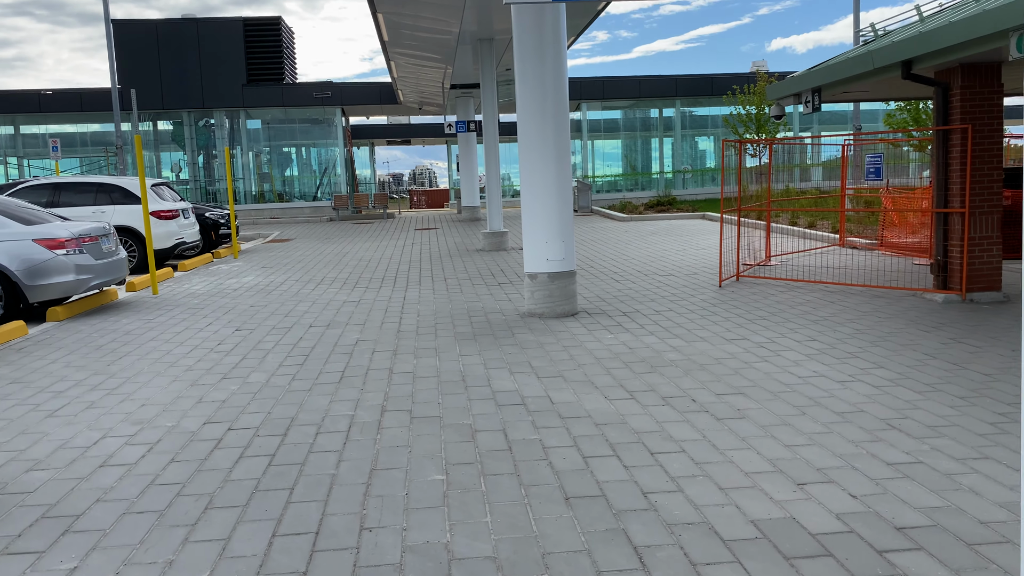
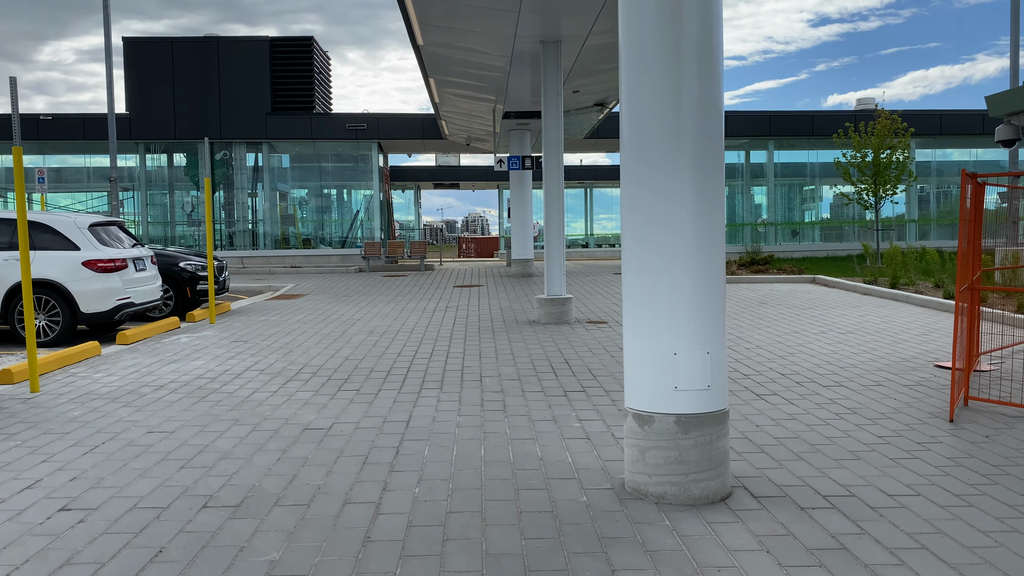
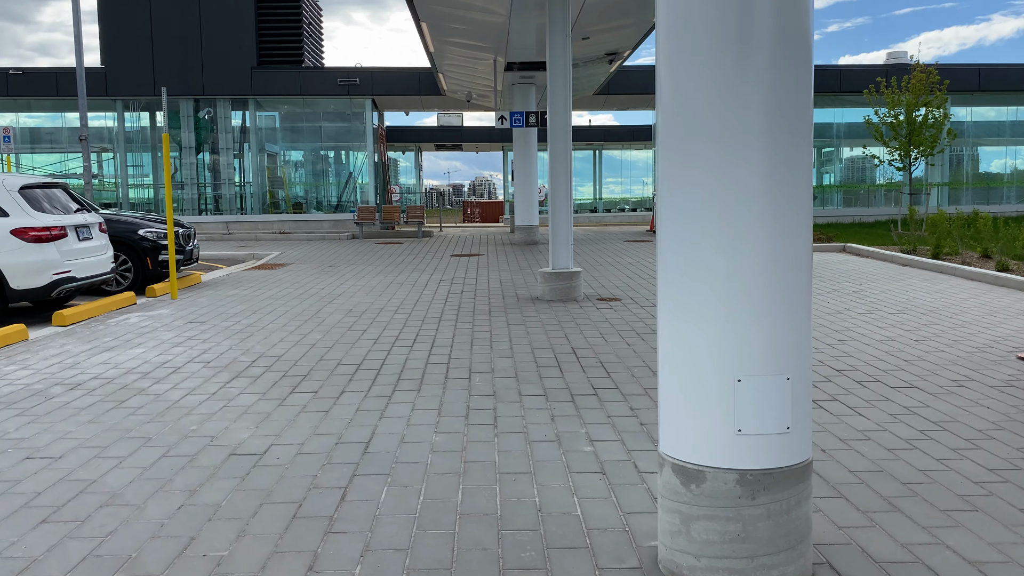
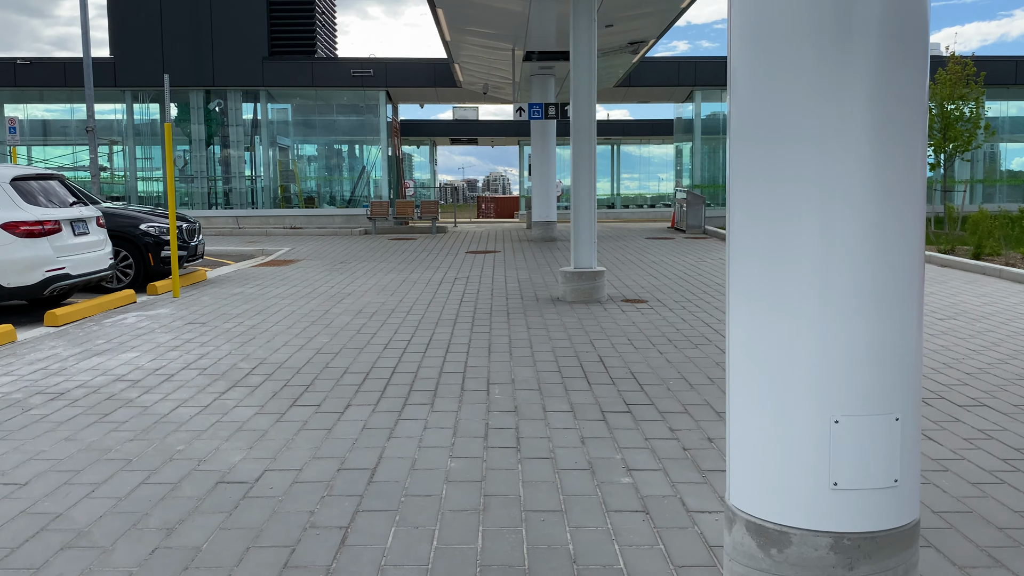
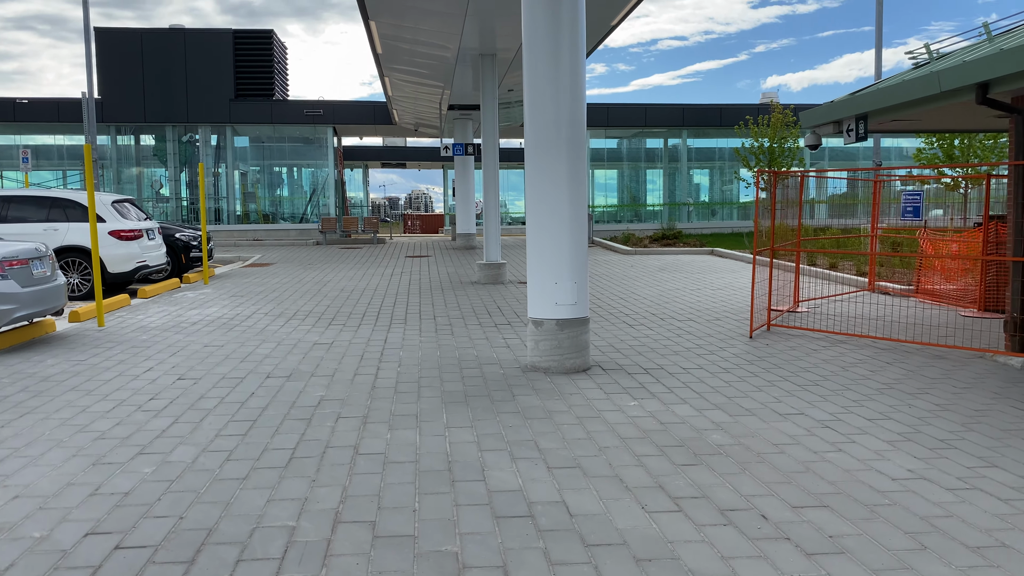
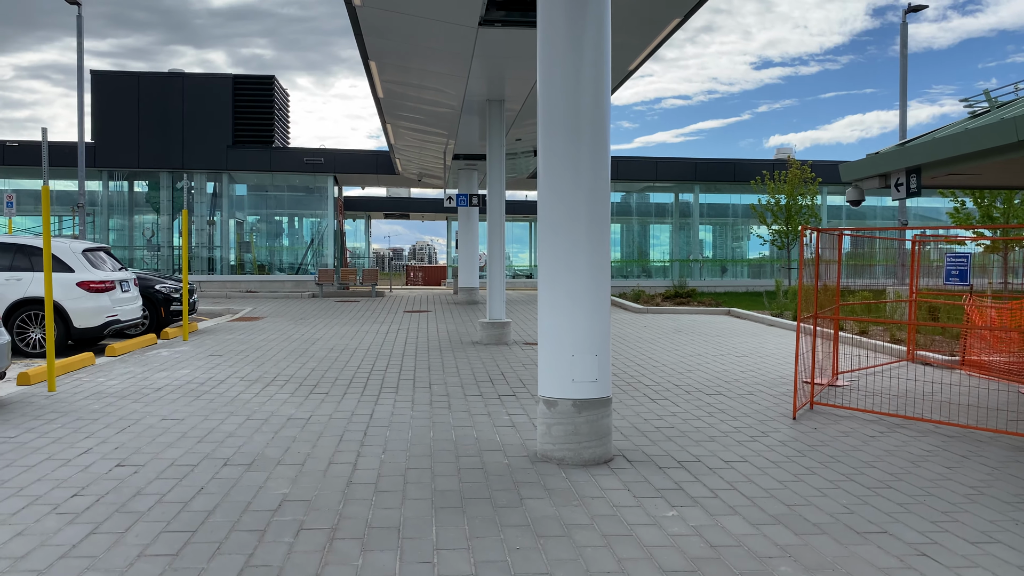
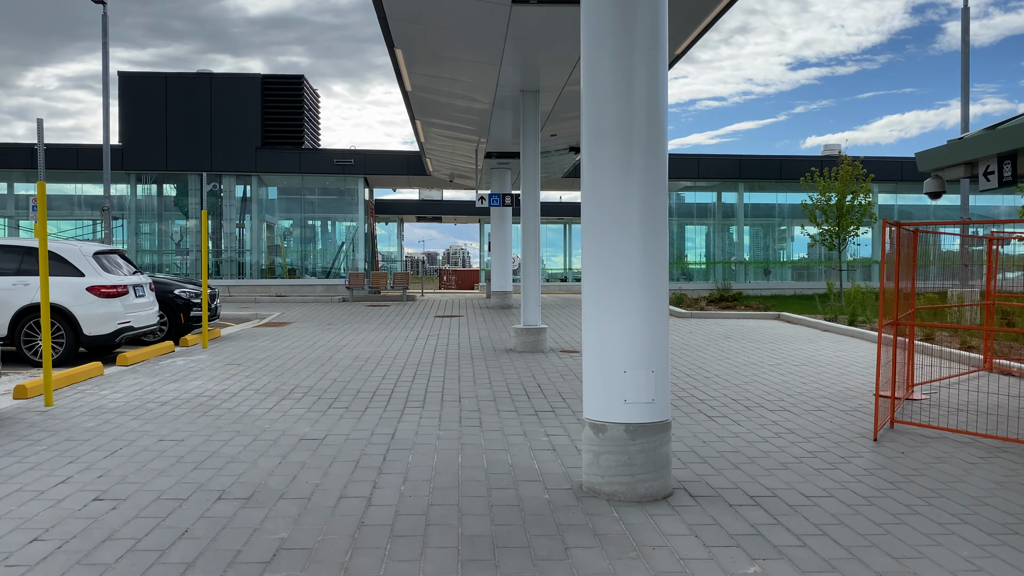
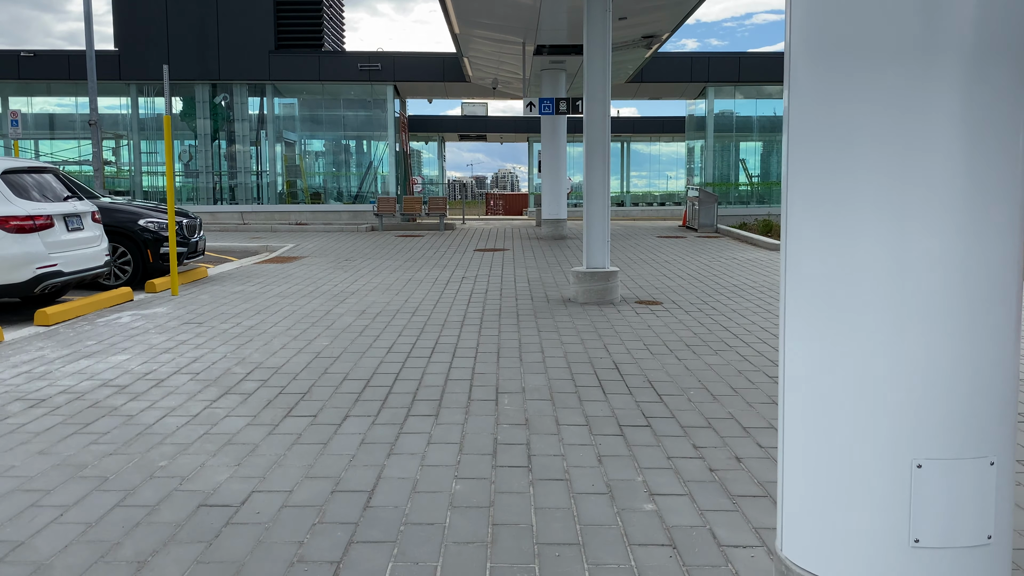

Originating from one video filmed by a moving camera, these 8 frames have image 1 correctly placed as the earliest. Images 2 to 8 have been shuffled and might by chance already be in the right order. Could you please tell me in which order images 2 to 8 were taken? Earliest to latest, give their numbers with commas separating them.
5, 6, 7, 2, 3, 4, 8
